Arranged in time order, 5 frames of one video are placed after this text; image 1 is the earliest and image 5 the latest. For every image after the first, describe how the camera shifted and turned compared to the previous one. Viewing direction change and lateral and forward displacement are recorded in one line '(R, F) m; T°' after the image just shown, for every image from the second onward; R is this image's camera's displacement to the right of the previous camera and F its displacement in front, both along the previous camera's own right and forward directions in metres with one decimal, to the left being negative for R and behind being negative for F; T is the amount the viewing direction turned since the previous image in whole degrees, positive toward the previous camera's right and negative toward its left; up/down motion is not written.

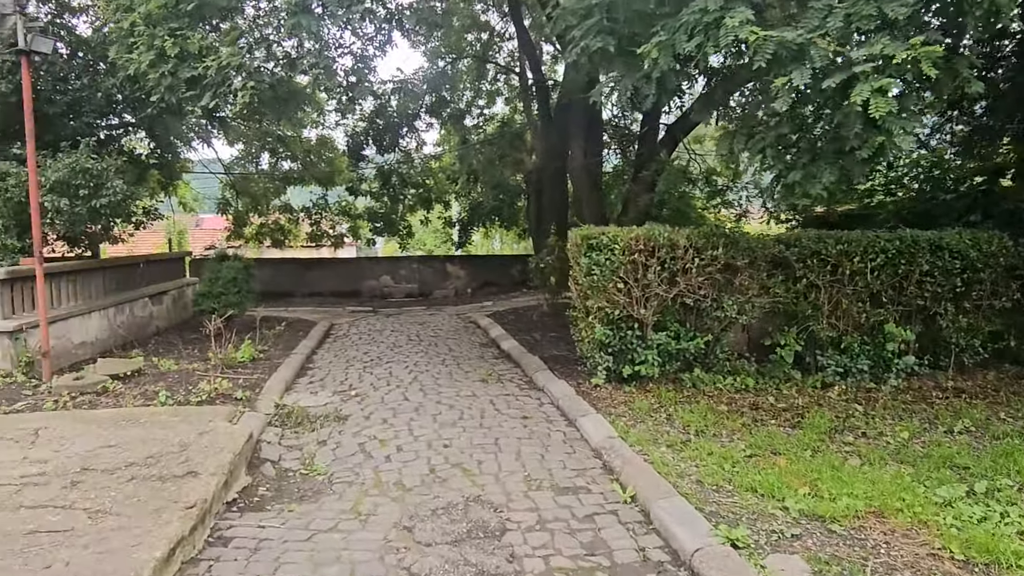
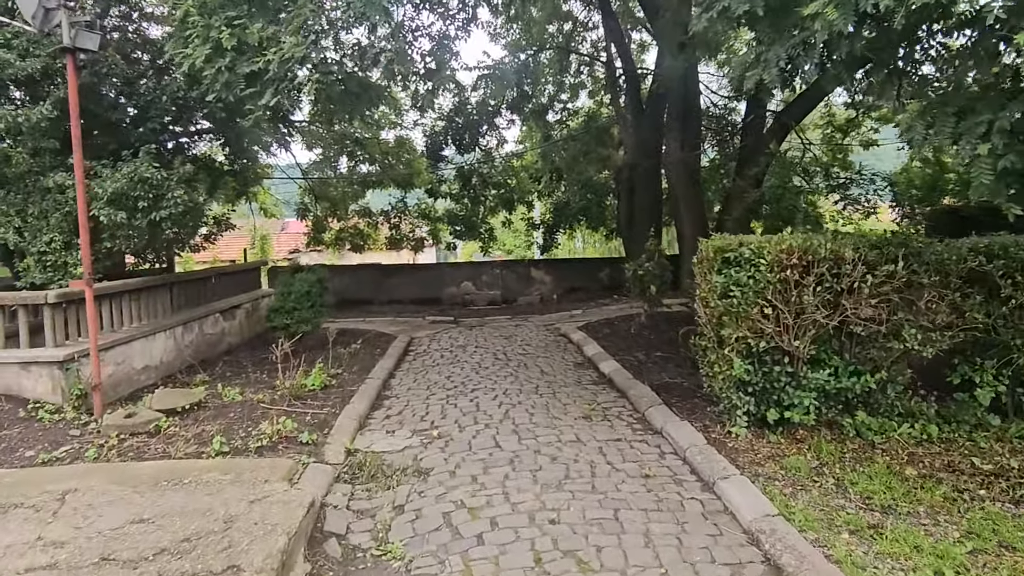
(-0.2, +0.8) m; -6°
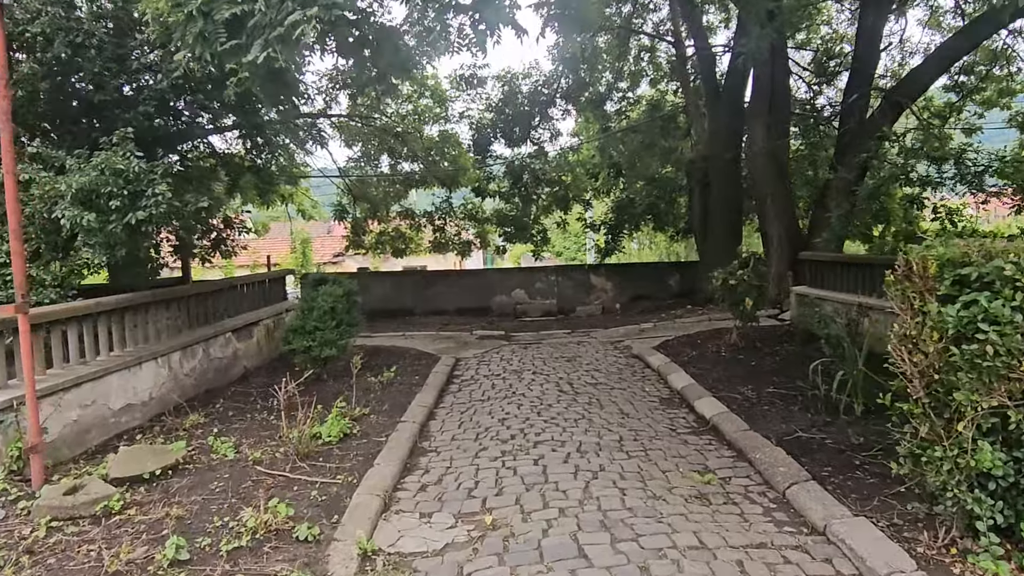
(-0.2, +1.2) m; -4°
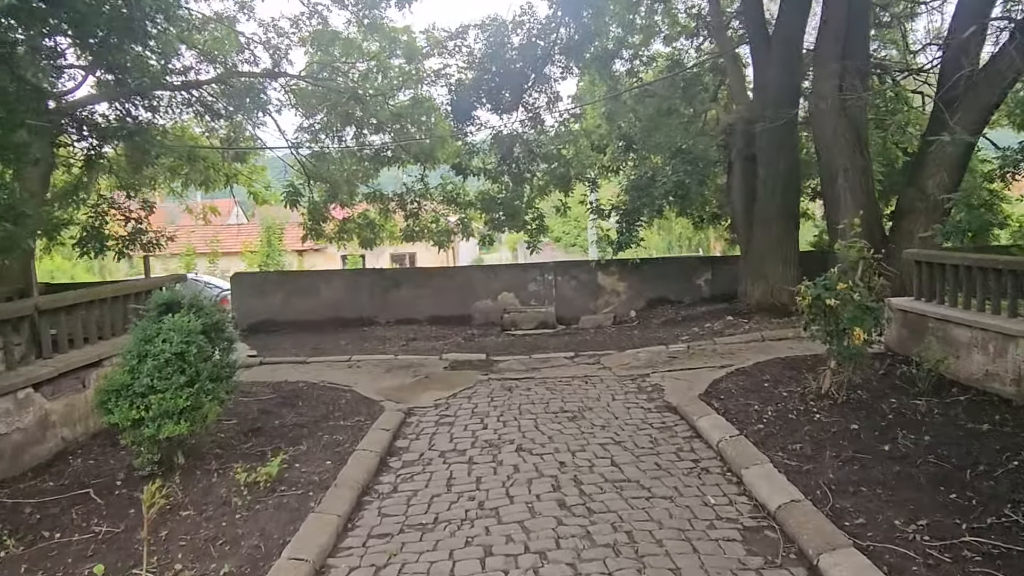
(+0.1, +2.3) m; 0°
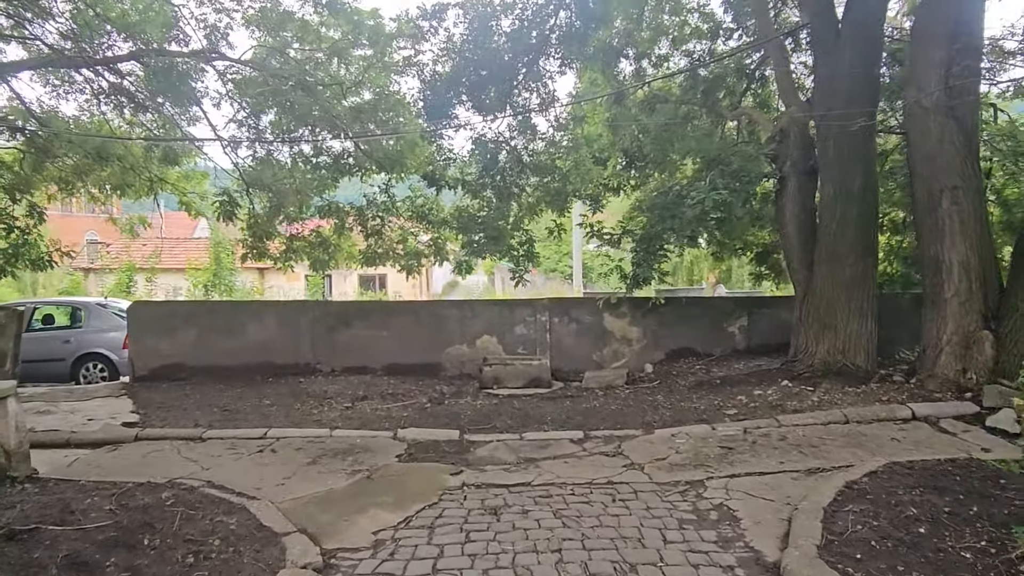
(-0.1, +1.9) m; +2°
